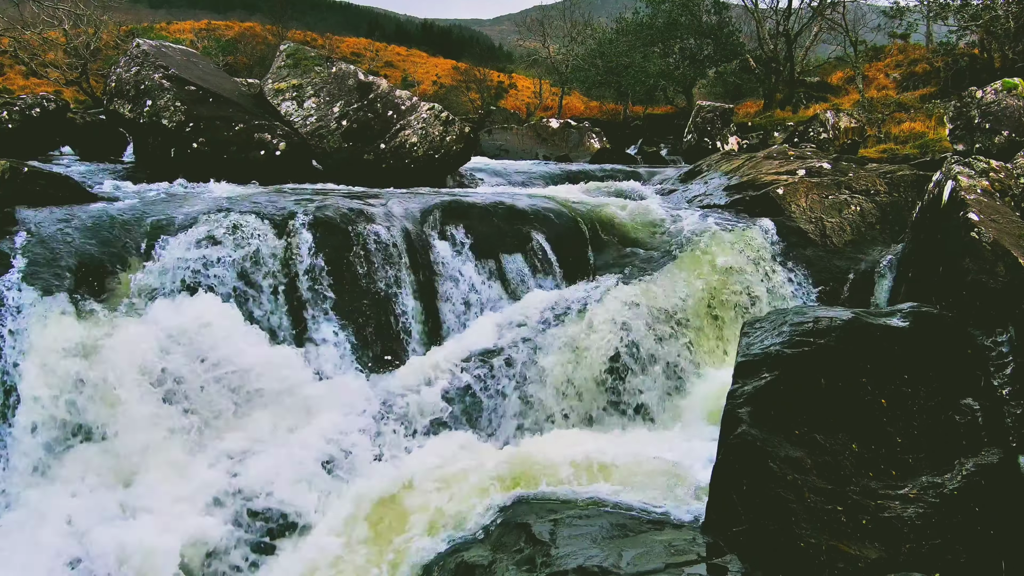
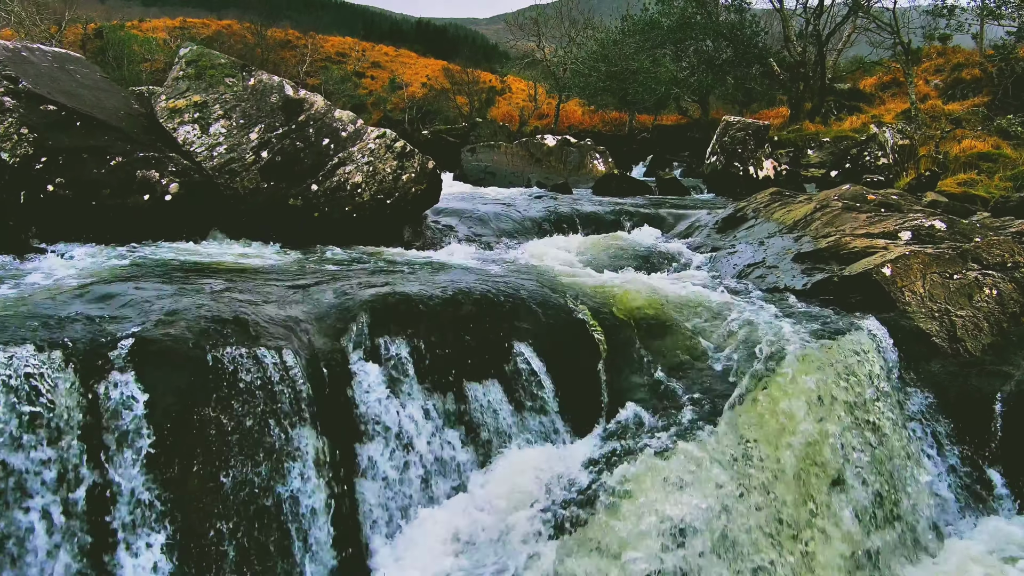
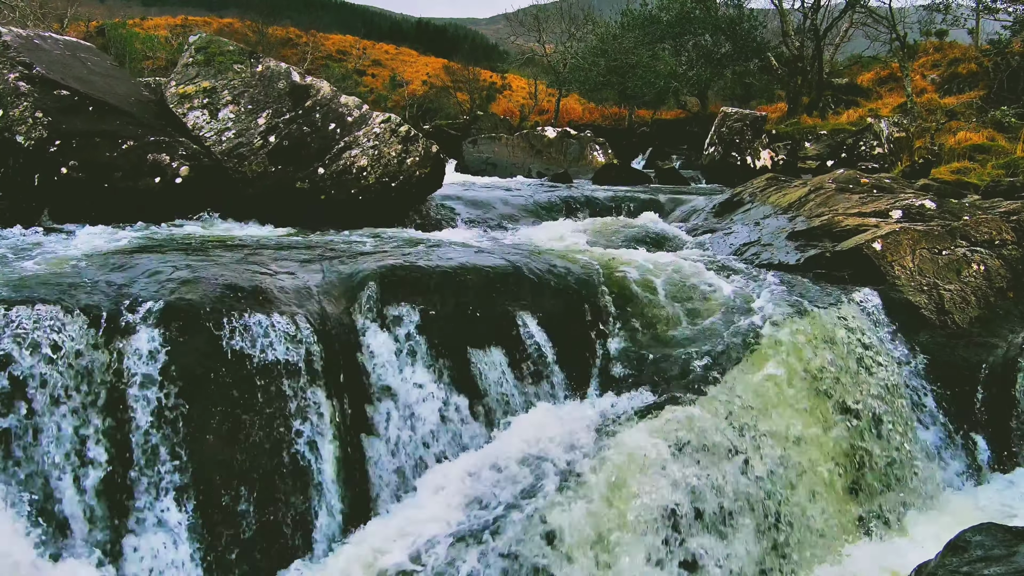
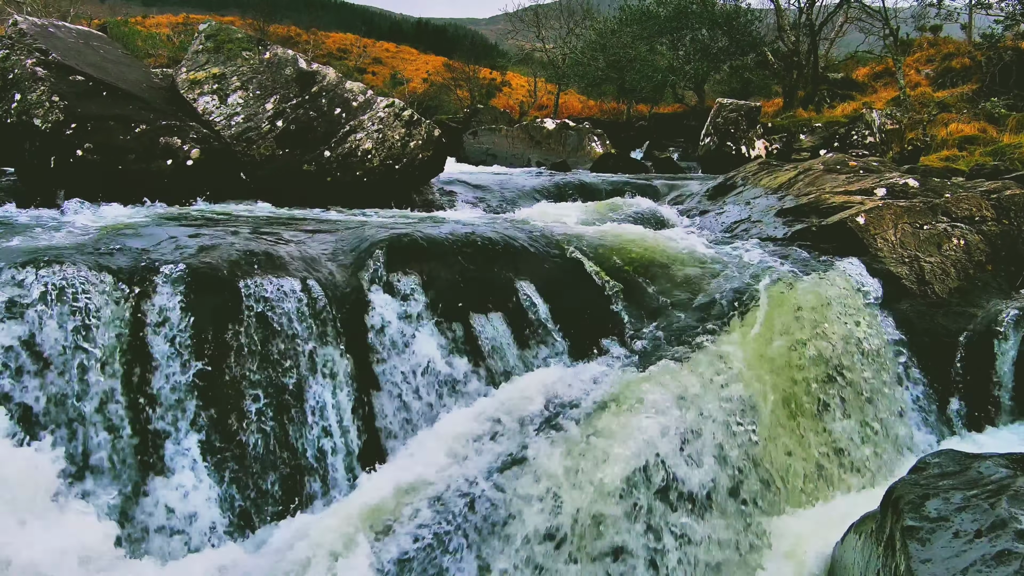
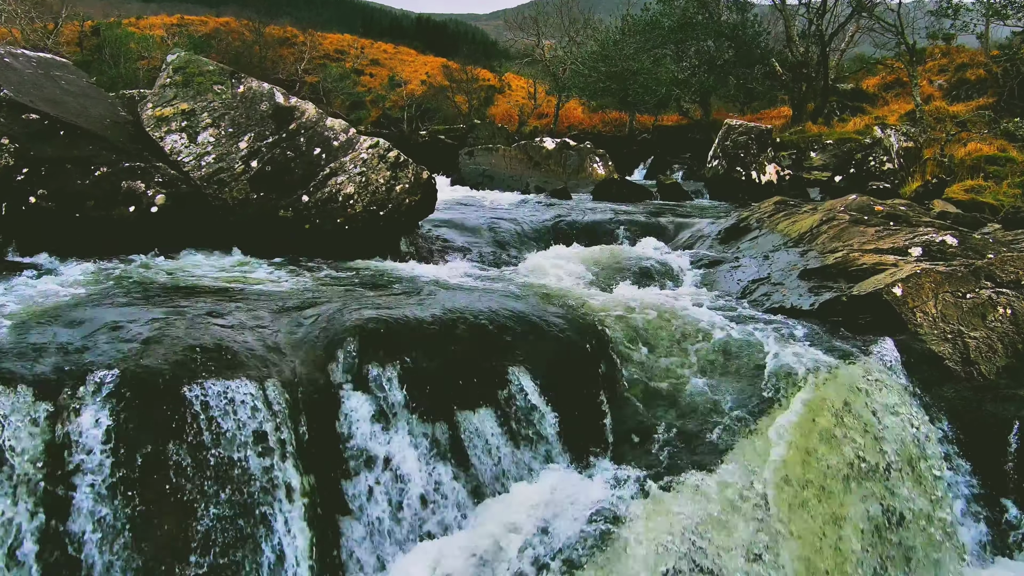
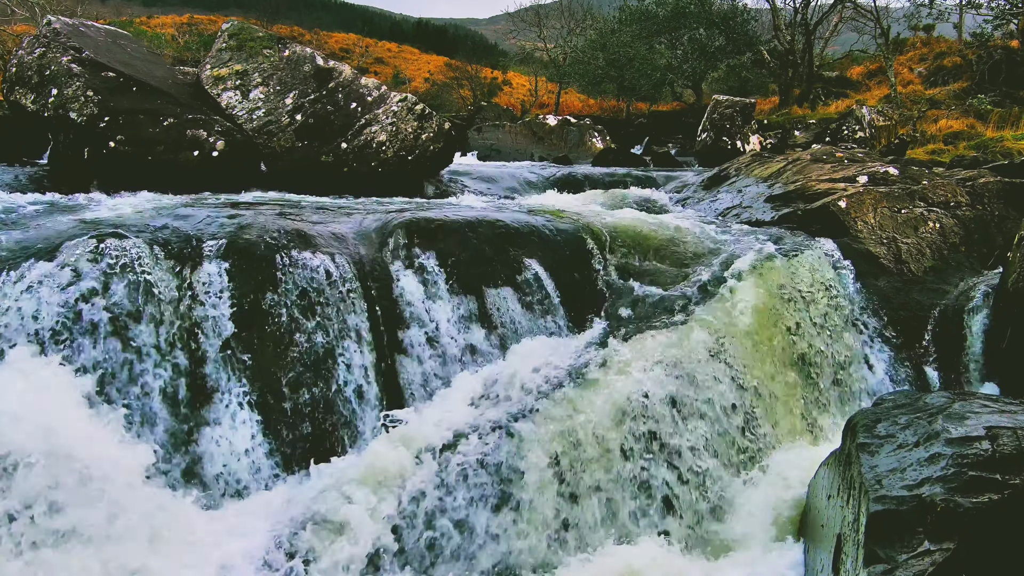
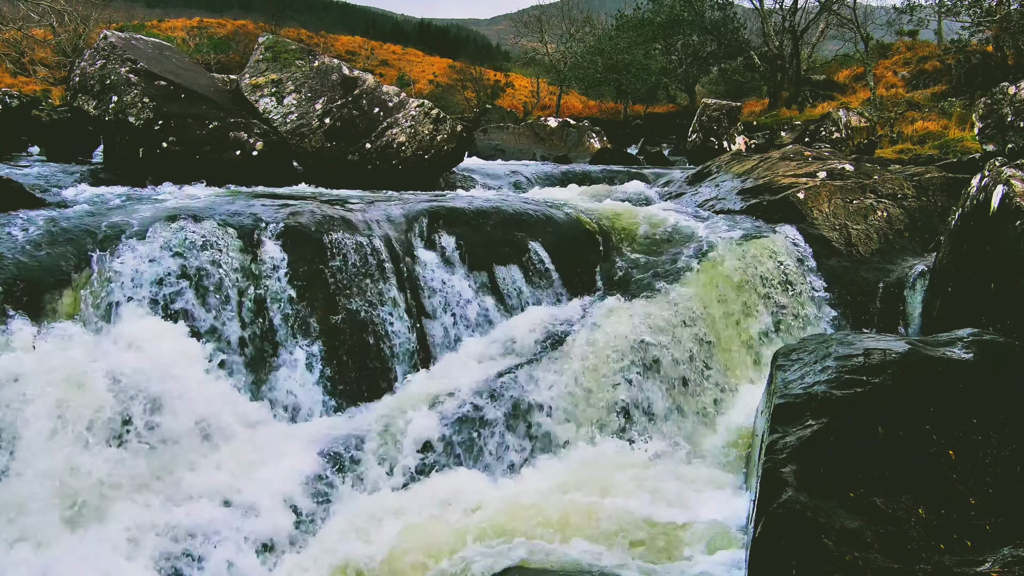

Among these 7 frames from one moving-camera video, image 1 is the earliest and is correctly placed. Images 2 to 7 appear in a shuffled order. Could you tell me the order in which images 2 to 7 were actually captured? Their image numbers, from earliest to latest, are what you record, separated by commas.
7, 6, 4, 3, 2, 5
